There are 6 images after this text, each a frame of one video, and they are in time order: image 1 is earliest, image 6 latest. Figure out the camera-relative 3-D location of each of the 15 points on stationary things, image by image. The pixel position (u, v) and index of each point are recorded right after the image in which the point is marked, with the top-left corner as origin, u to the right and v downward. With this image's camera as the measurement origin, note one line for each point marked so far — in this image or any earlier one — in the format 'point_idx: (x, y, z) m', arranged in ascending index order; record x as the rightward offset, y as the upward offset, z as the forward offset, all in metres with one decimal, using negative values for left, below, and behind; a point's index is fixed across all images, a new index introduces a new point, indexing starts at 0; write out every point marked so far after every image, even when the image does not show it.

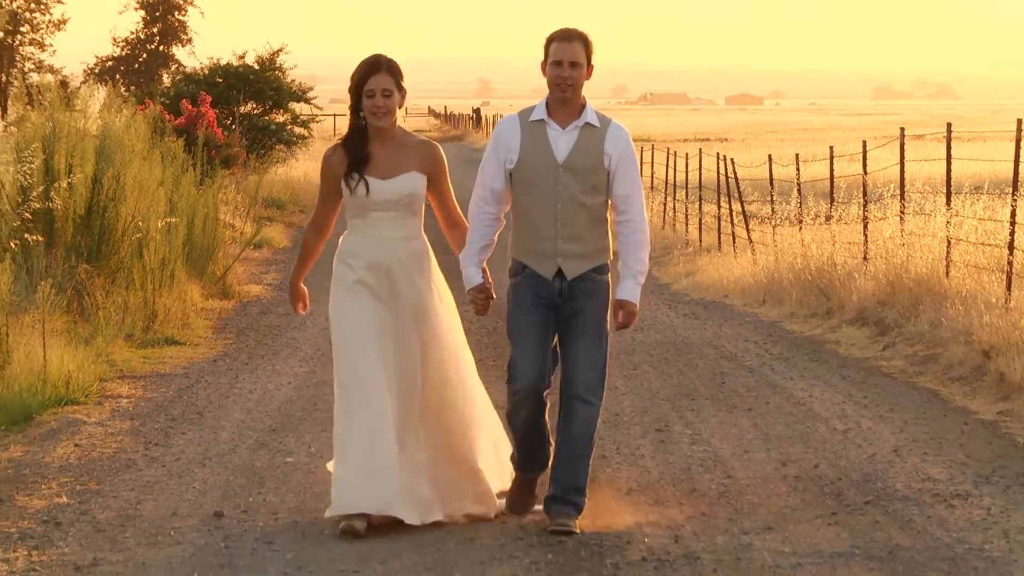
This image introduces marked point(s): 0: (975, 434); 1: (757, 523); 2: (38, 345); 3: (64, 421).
0: (+2.7, -0.9, +7.3) m
1: (+1.2, -1.2, +6.2) m
2: (-3.2, -0.4, +8.6) m
3: (-2.7, -0.8, +7.7) m
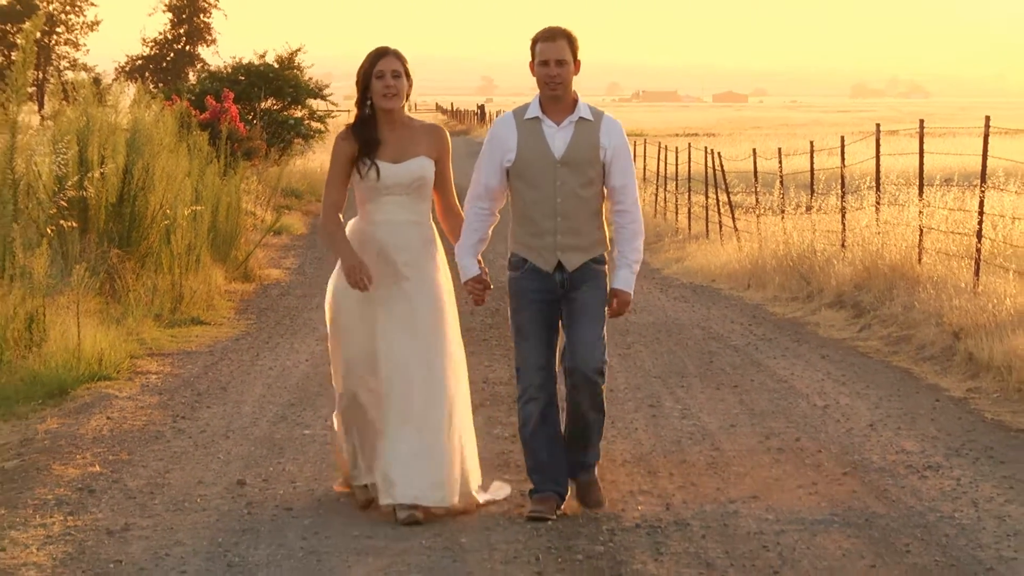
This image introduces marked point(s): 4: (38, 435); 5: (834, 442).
0: (+2.7, -0.8, +7.8) m
1: (+1.3, -1.1, +6.7) m
2: (-3.2, -0.3, +9.1) m
3: (-2.7, -0.7, +8.2) m
4: (-2.9, -0.9, +7.5) m
5: (+1.9, -0.9, +7.3) m
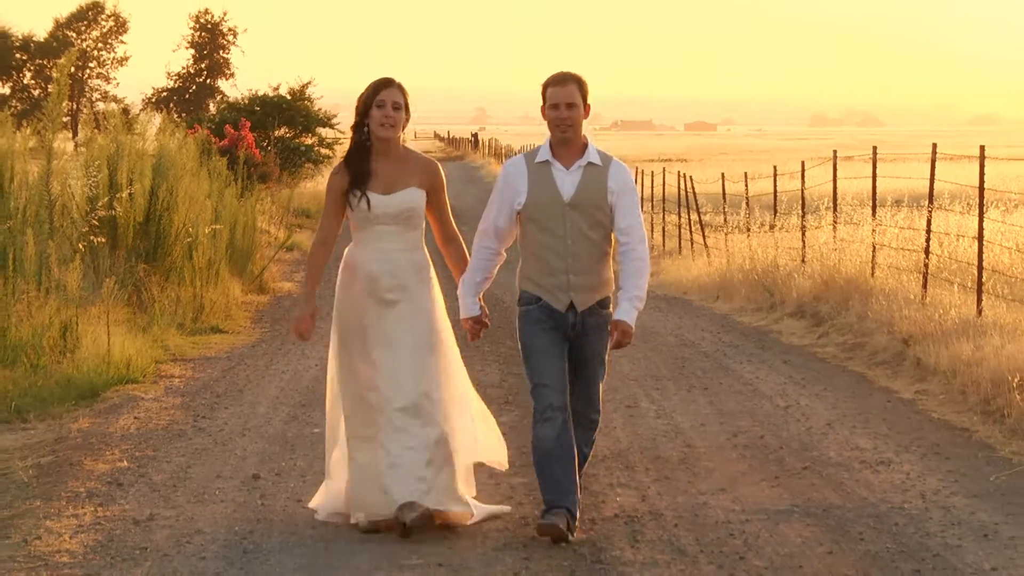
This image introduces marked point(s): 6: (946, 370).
0: (+2.6, -0.8, +8.5) m
1: (+1.2, -1.2, +7.4) m
2: (-3.3, -0.4, +9.8) m
3: (-2.8, -0.8, +8.9) m
4: (-2.9, -1.0, +8.3) m
5: (+1.8, -1.0, +8.0) m
6: (+3.1, -0.6, +9.2) m
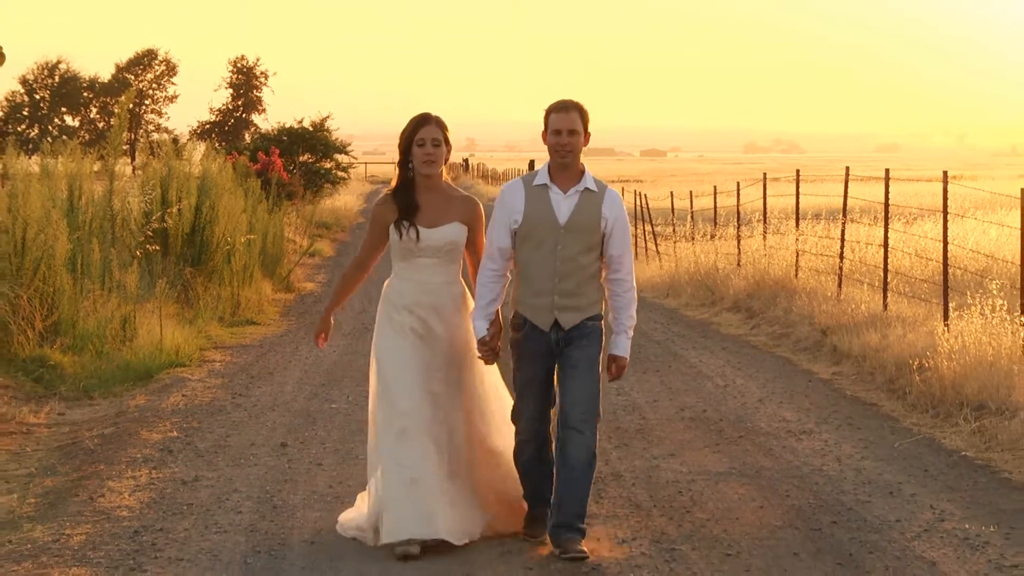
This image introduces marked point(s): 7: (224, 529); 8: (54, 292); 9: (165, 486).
0: (+2.5, -0.8, +10.1) m
1: (+1.1, -1.2, +9.0) m
2: (-3.4, -0.4, +11.4) m
3: (-2.9, -0.8, +10.5) m
4: (-3.1, -1.0, +9.8) m
5: (+1.7, -1.0, +9.6) m
6: (+3.0, -0.6, +10.7) m
7: (-1.7, -1.5, +7.4) m
8: (-4.1, 0.0, +11.2) m
9: (-2.4, -1.3, +8.4) m
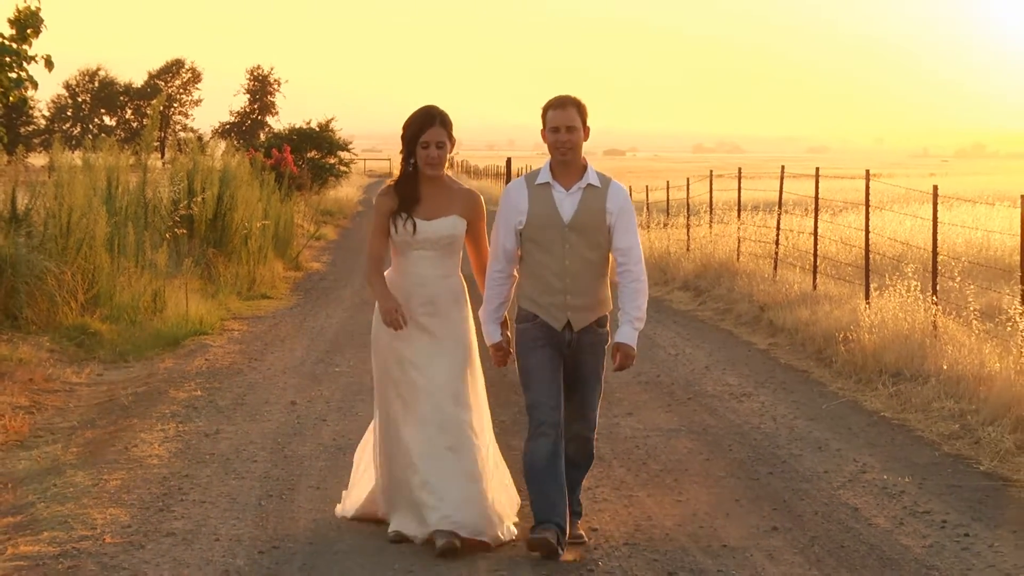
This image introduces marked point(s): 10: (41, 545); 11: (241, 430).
0: (+2.3, -0.7, +11.6) m
1: (+0.9, -1.0, +10.4) m
2: (-3.6, -0.1, +12.9) m
3: (-3.1, -0.6, +11.9) m
4: (-3.3, -0.8, +11.3) m
5: (+1.5, -0.8, +11.1) m
6: (+2.8, -0.4, +12.2) m
7: (-1.9, -1.3, +8.8) m
8: (-4.3, +0.2, +12.6) m
9: (-2.6, -1.2, +9.8) m
10: (-2.8, -1.5, +7.2) m
11: (-2.2, -1.1, +10.0) m
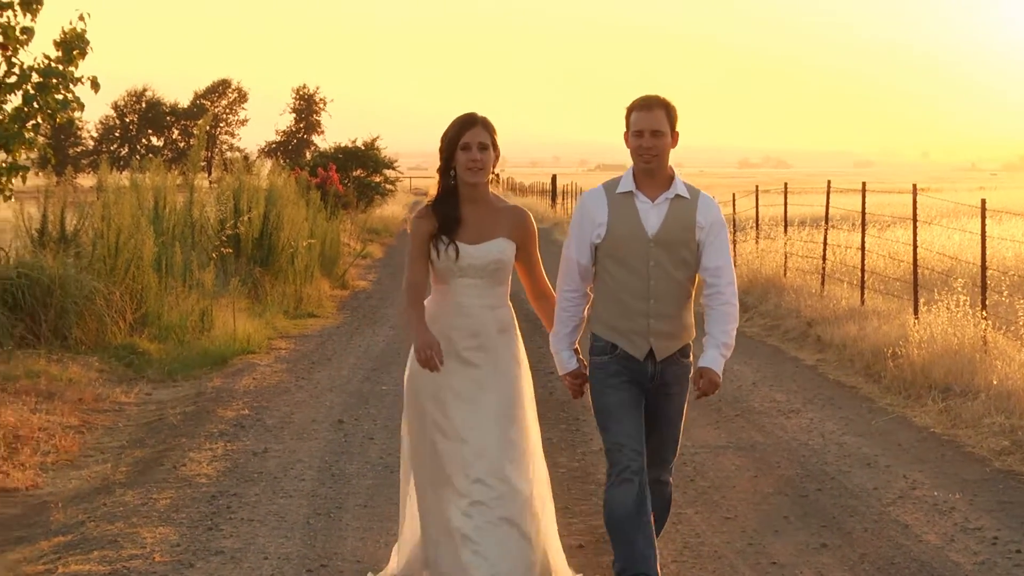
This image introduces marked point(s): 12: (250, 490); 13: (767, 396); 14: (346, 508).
0: (+2.8, -0.8, +11.5) m
1: (+1.3, -1.2, +10.4) m
2: (-3.1, -0.3, +12.9) m
3: (-2.7, -0.8, +12.0) m
4: (-2.8, -0.9, +11.4) m
5: (+1.9, -1.0, +11.0) m
6: (+3.3, -0.6, +12.1) m
7: (-1.6, -1.5, +8.8) m
8: (-3.8, 0.0, +12.7) m
9: (-2.2, -1.3, +9.9) m
10: (-2.4, -1.6, +7.3) m
11: (-1.8, -1.3, +10.0) m
12: (-1.9, -1.5, +9.0) m
13: (+2.3, -1.0, +11.0) m
14: (-1.1, -1.5, +8.5) m
